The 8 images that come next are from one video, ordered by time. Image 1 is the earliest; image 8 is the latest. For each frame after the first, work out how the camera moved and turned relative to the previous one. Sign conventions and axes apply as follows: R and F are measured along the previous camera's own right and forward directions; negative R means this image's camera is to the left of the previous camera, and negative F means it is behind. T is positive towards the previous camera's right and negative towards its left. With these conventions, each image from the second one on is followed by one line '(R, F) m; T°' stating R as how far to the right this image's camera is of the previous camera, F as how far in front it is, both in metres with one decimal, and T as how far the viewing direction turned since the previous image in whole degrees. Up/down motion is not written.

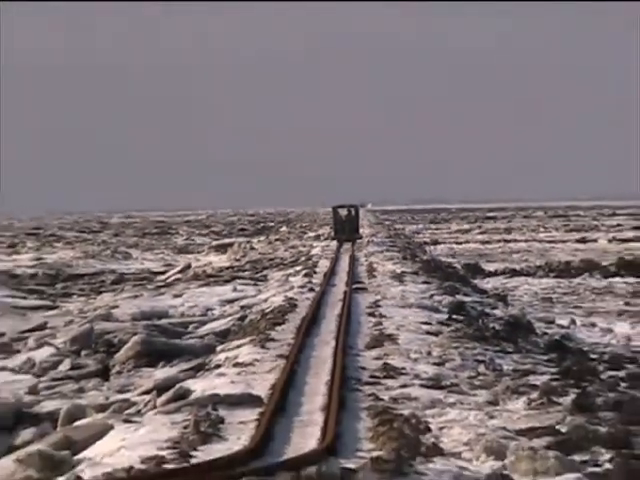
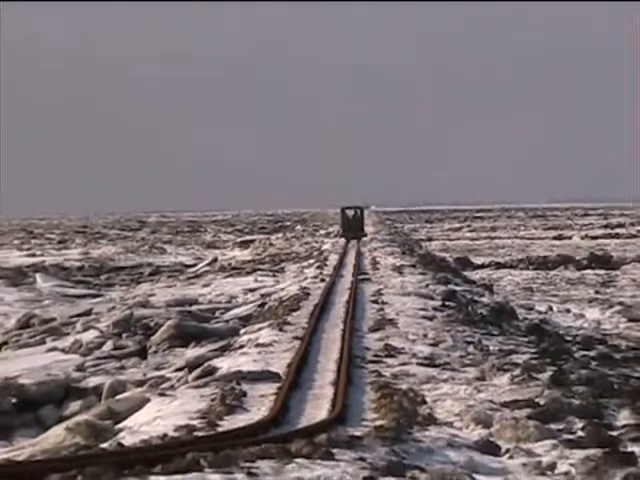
(0.0, -1.2) m; -1°
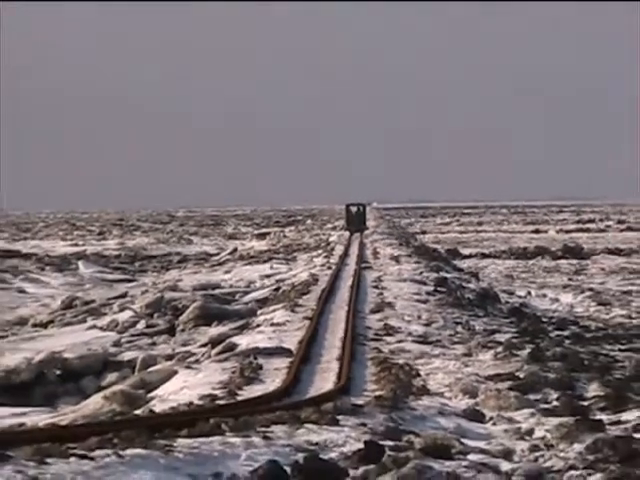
(0.0, -1.3) m; 0°
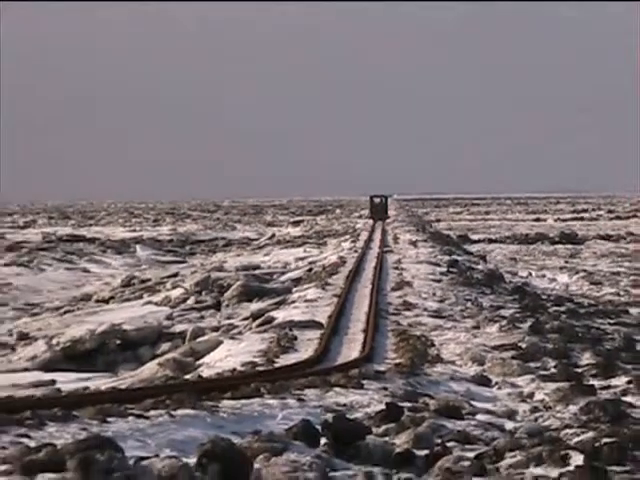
(-0.2, -1.5) m; 0°
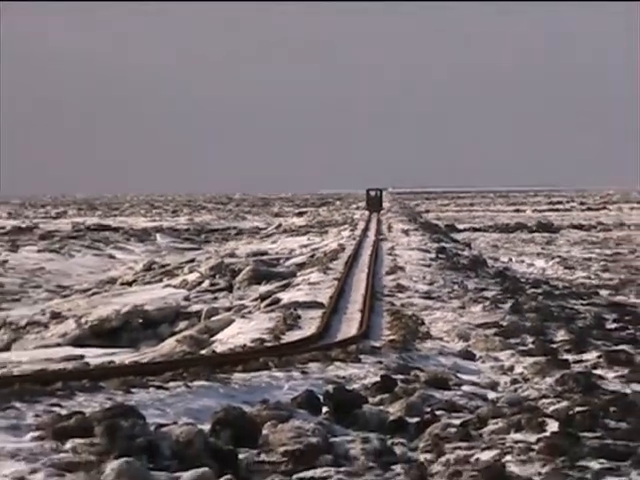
(+0.1, -1.4) m; 0°
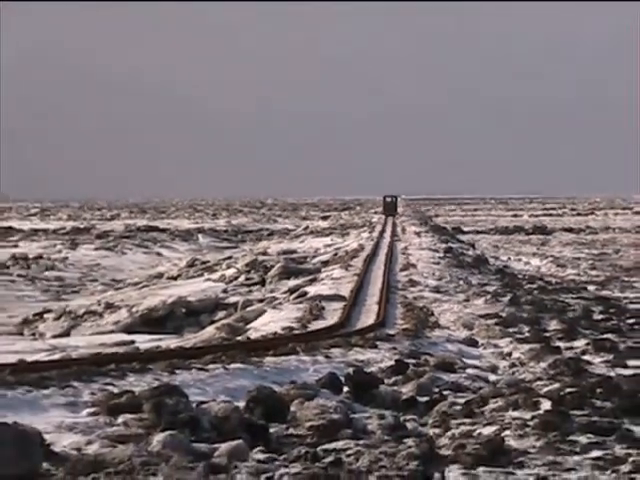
(-0.2, -1.9) m; -1°
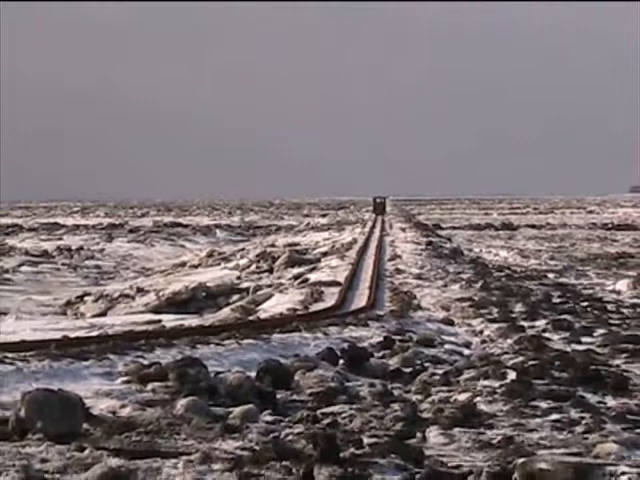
(+0.2, -2.7) m; 0°
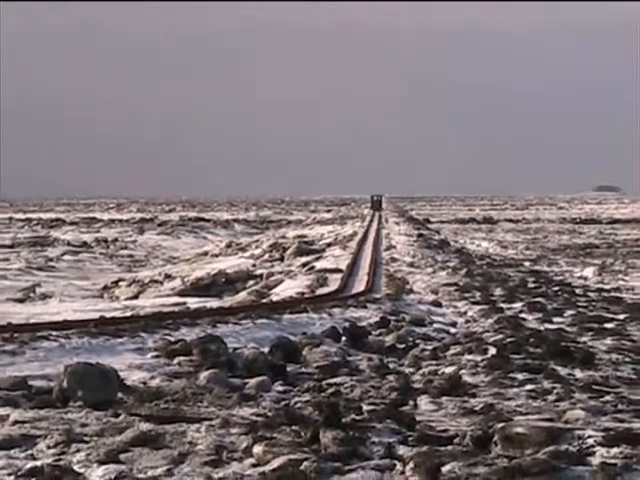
(+0.1, -2.6) m; 0°
